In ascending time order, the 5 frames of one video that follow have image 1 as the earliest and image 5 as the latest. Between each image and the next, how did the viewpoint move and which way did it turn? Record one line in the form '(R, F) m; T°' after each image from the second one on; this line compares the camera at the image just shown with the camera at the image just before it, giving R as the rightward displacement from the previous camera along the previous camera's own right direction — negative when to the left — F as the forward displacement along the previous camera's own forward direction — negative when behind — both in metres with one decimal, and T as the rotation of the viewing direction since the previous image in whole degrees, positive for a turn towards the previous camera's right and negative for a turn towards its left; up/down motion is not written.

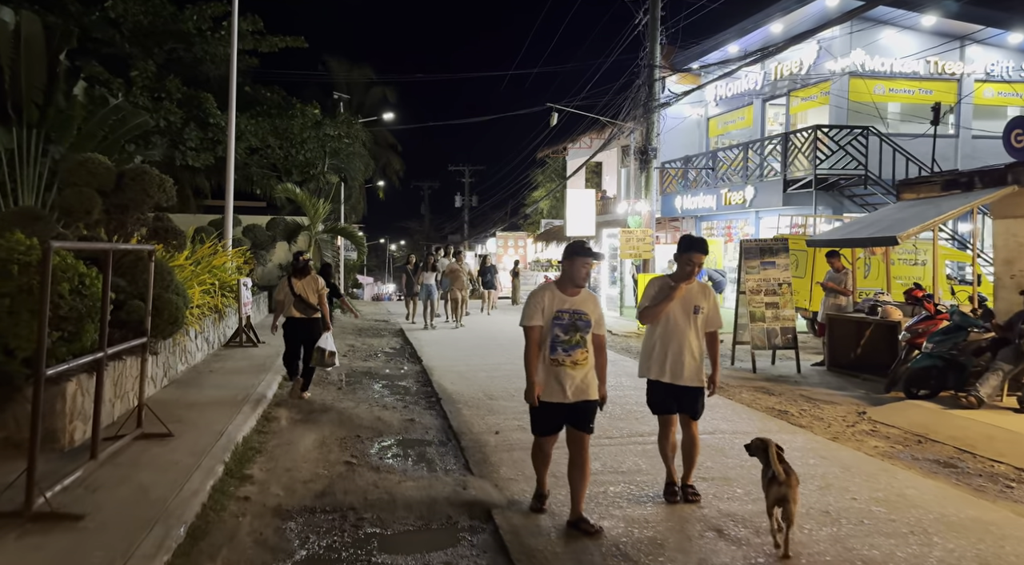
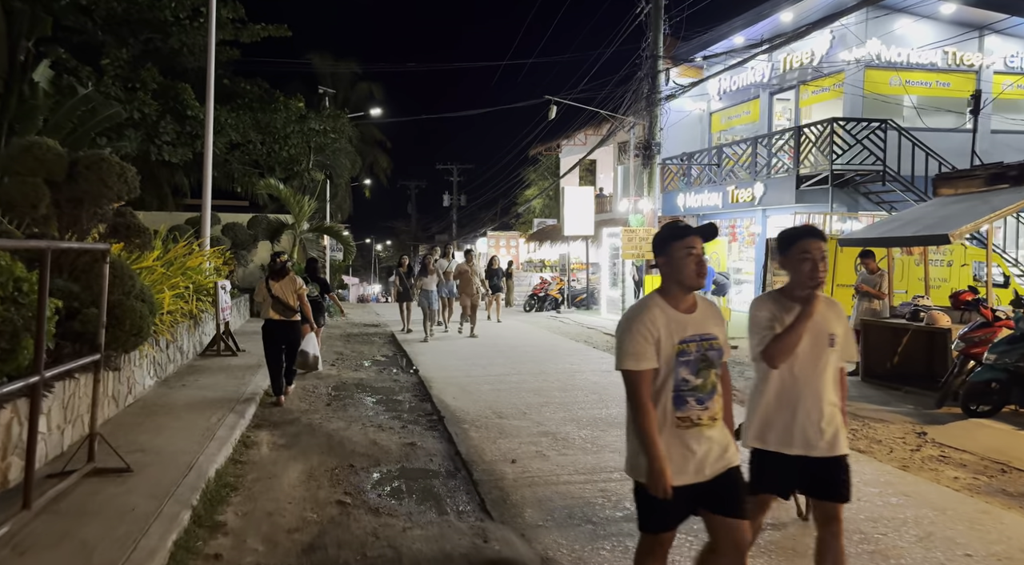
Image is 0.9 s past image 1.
(-0.3, +1.0) m; +1°
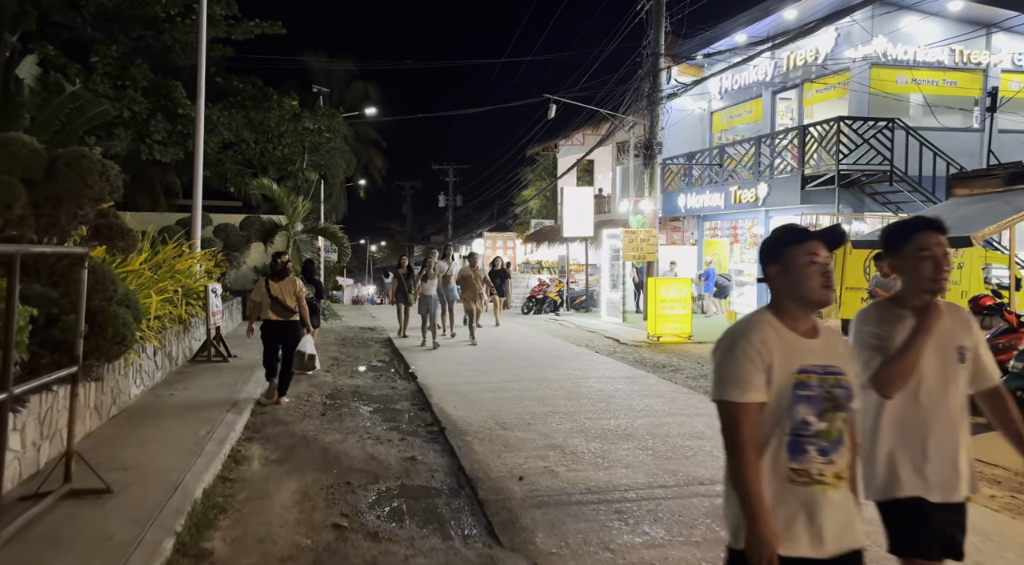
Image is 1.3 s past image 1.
(-0.1, +0.4) m; 0°
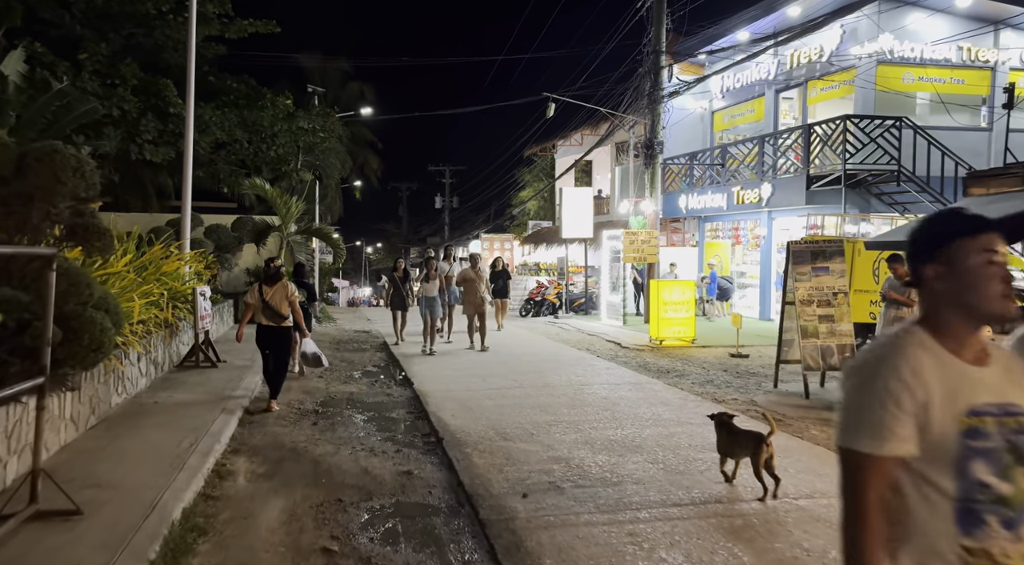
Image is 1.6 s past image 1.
(0.0, +0.4) m; 0°
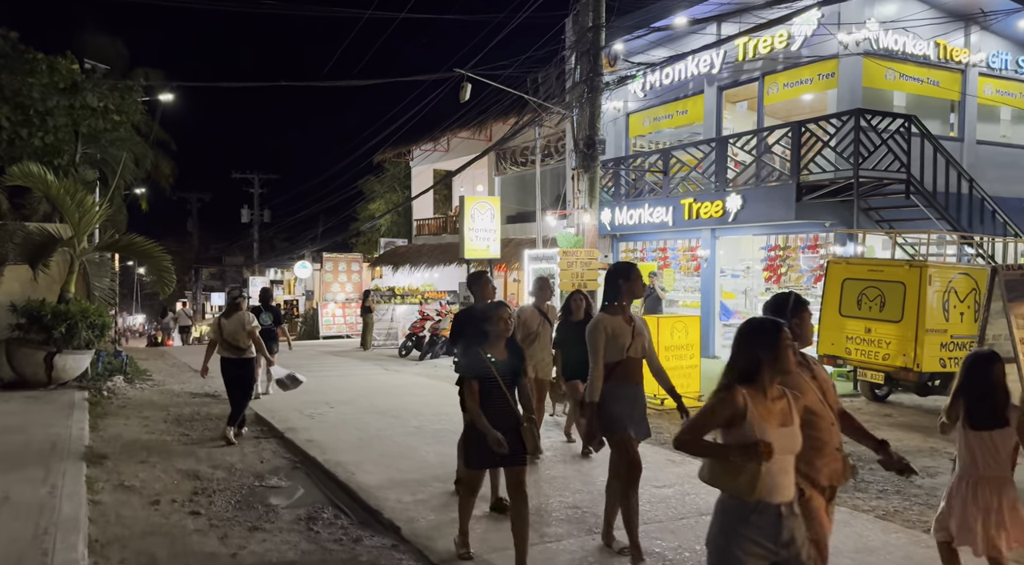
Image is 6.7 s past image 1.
(-1.9, +4.4) m; +16°
